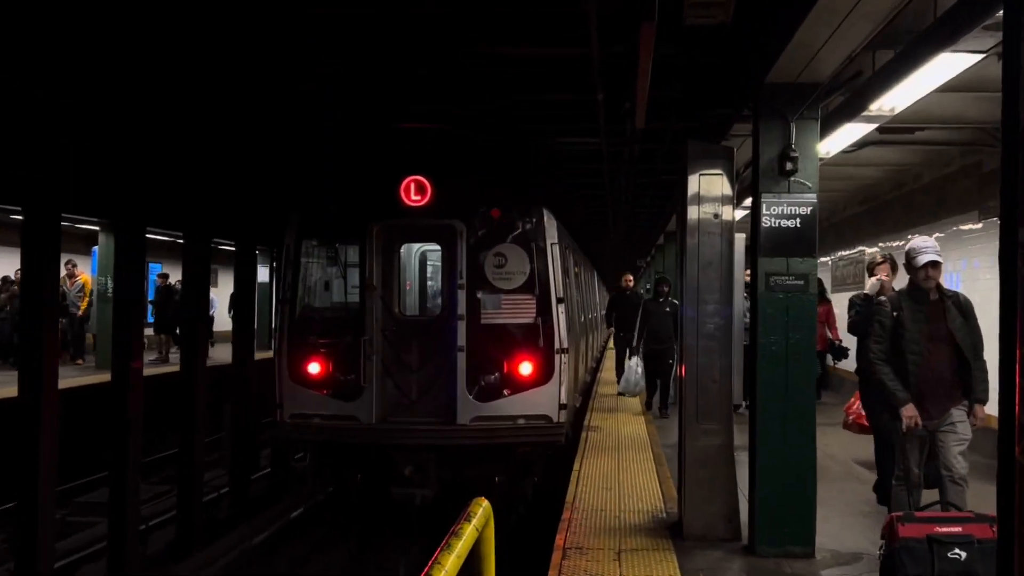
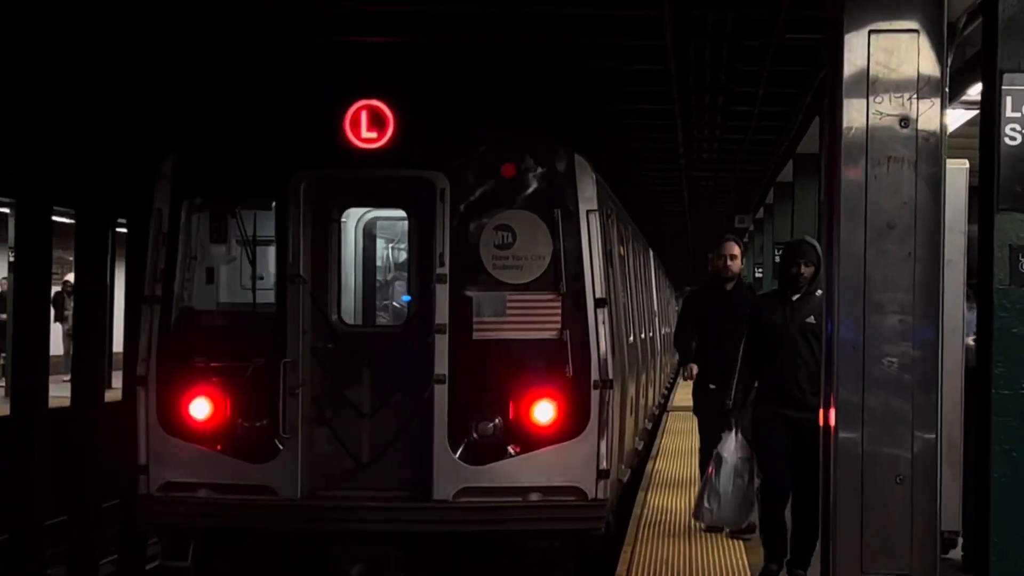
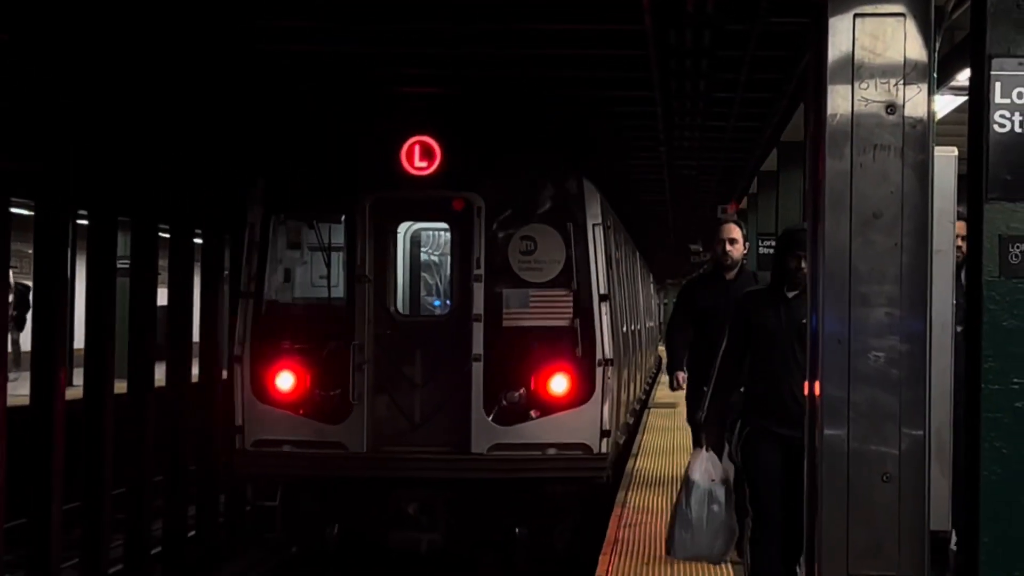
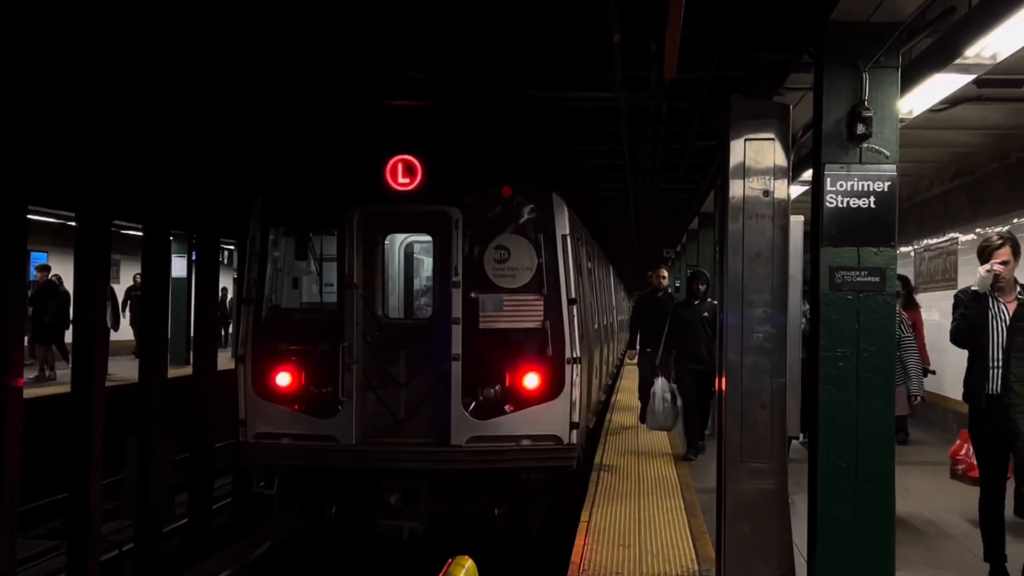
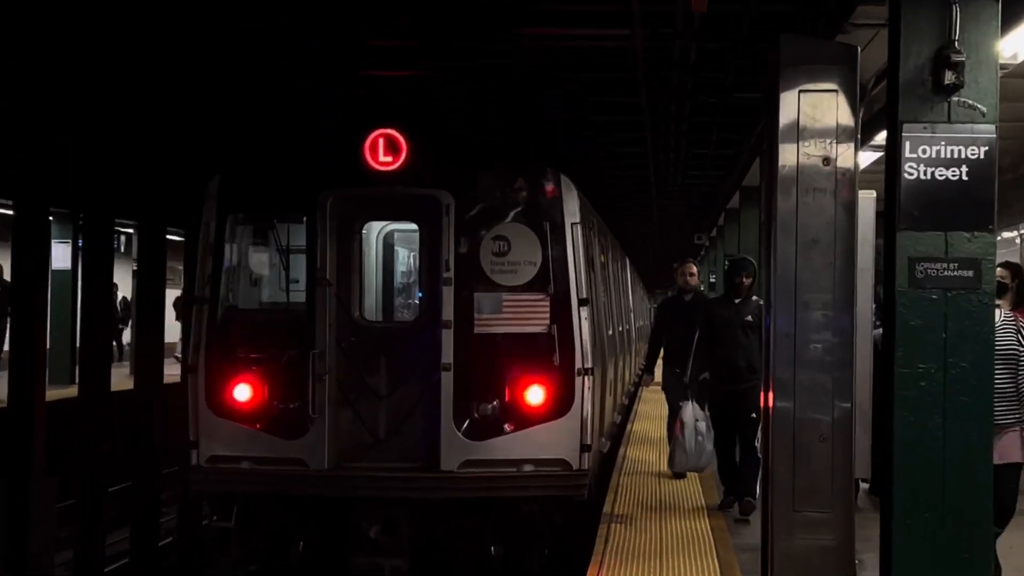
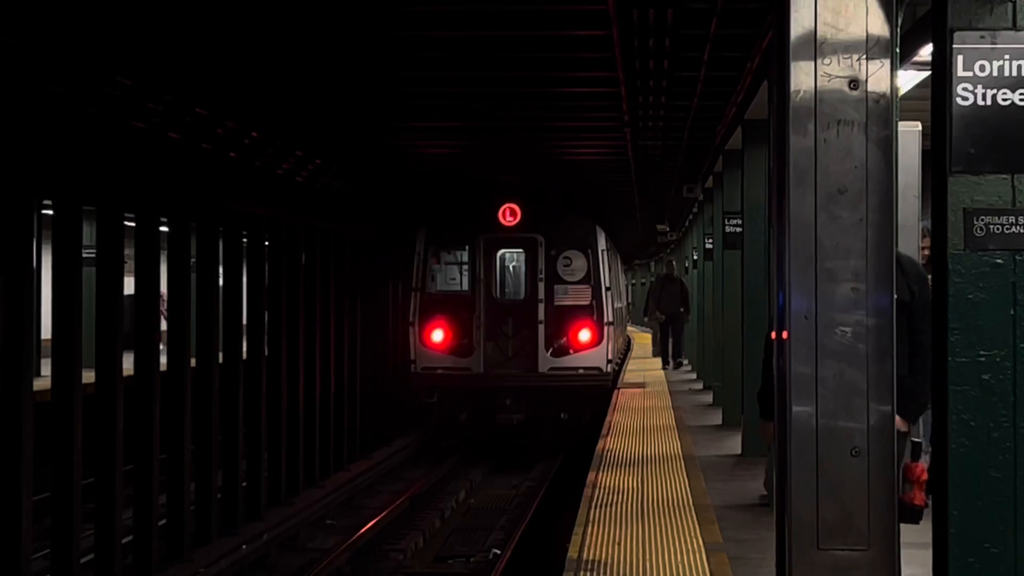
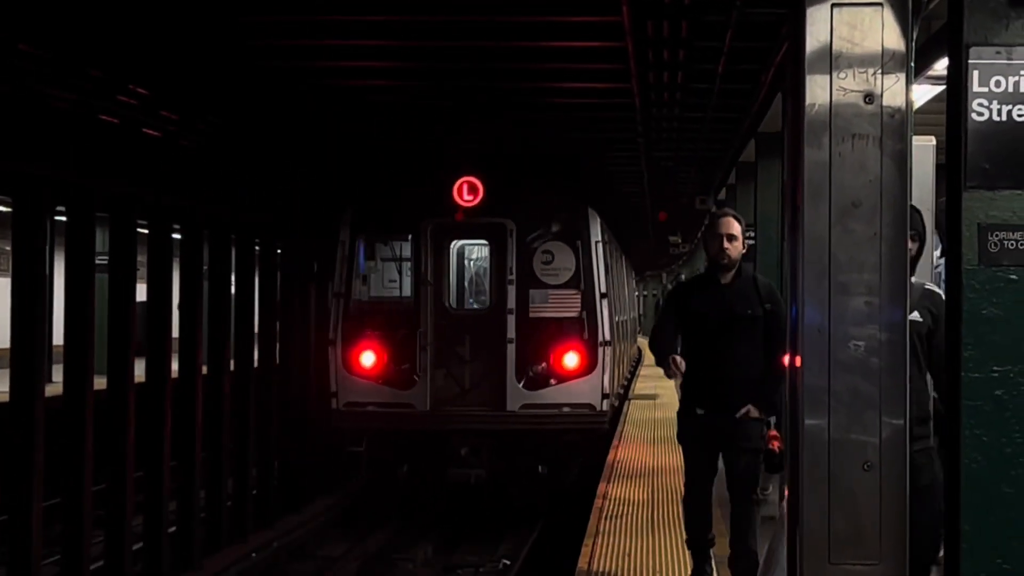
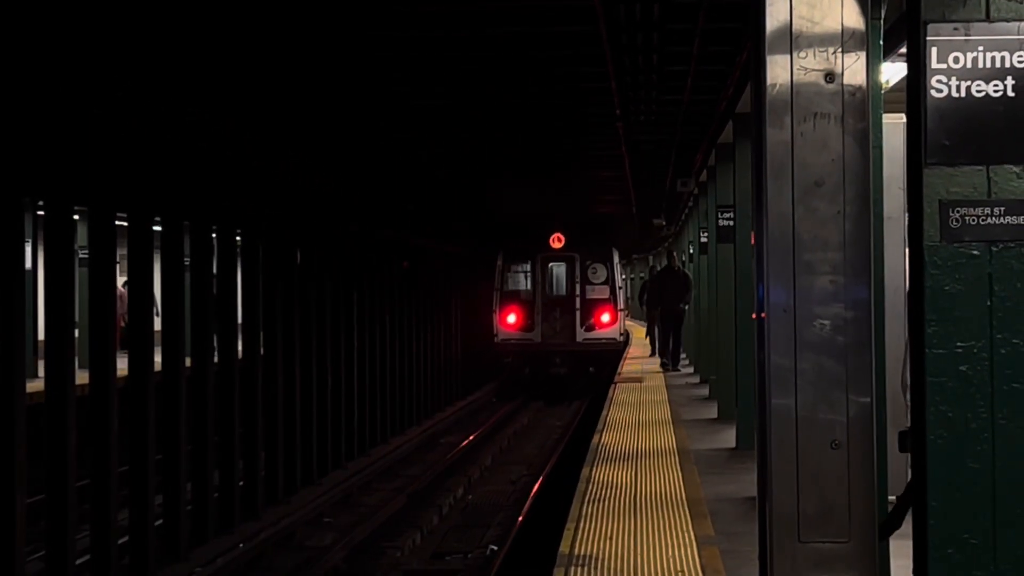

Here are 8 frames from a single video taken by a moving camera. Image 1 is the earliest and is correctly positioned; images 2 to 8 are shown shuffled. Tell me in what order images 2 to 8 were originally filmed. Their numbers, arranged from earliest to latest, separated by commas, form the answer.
4, 5, 2, 3, 7, 6, 8
